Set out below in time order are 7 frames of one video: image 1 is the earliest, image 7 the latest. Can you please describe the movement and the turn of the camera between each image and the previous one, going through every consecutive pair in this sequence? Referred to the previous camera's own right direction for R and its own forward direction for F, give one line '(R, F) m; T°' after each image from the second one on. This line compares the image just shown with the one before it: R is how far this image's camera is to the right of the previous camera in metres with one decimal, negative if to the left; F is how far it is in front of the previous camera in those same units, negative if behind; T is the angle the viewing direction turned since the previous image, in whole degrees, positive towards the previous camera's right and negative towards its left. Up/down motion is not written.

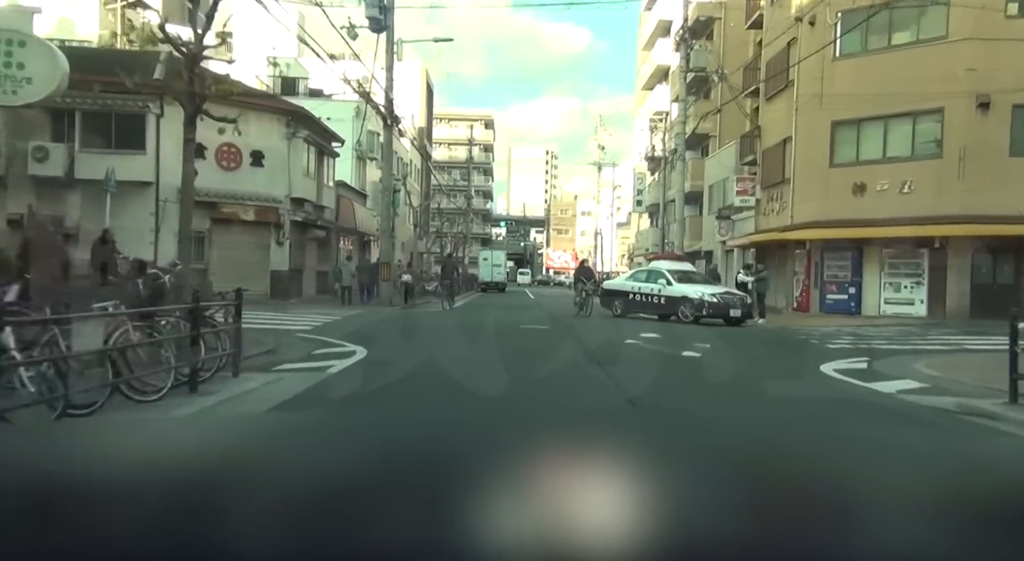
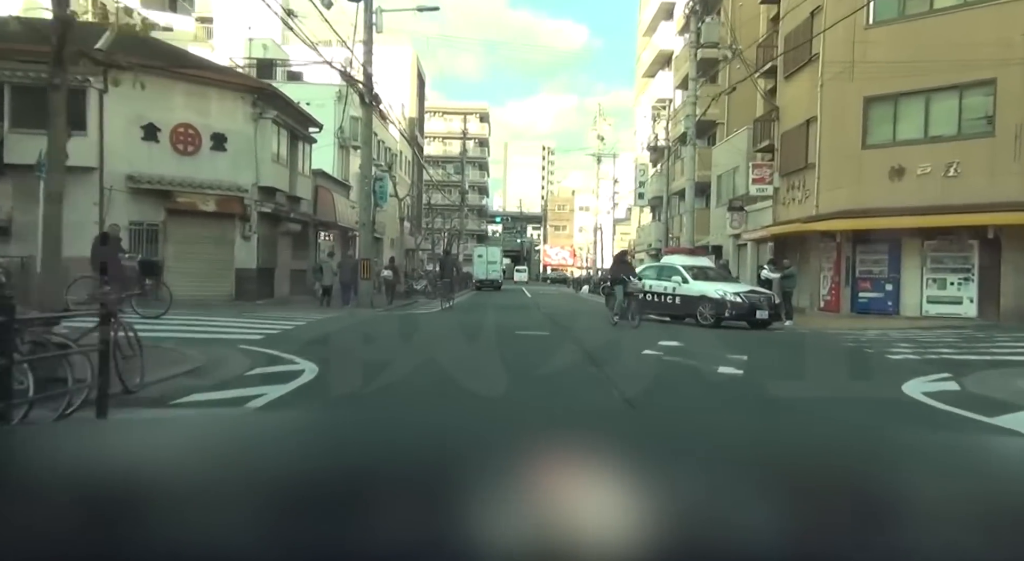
(+0.1, +2.9) m; 0°
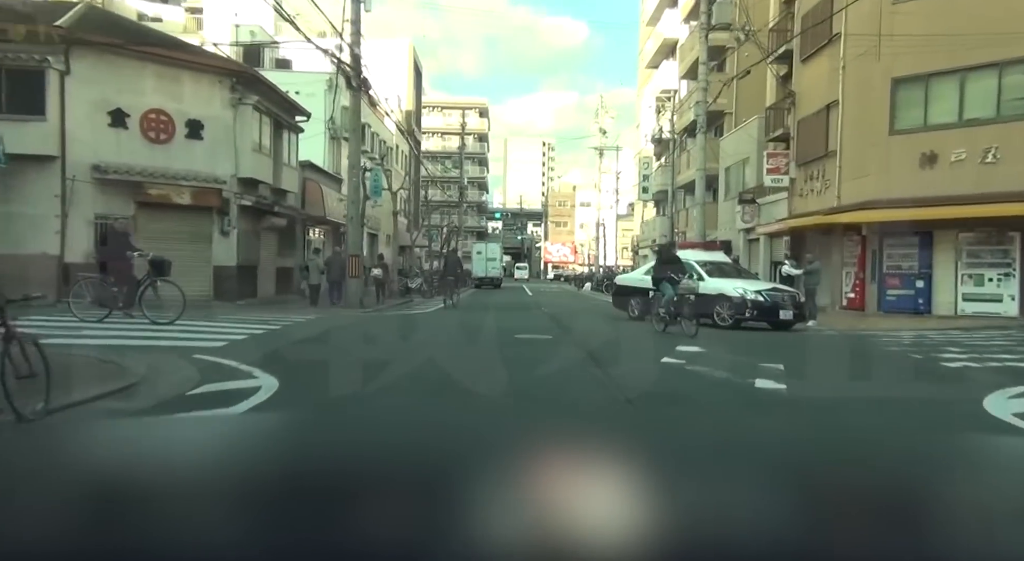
(0.0, +1.8) m; 0°
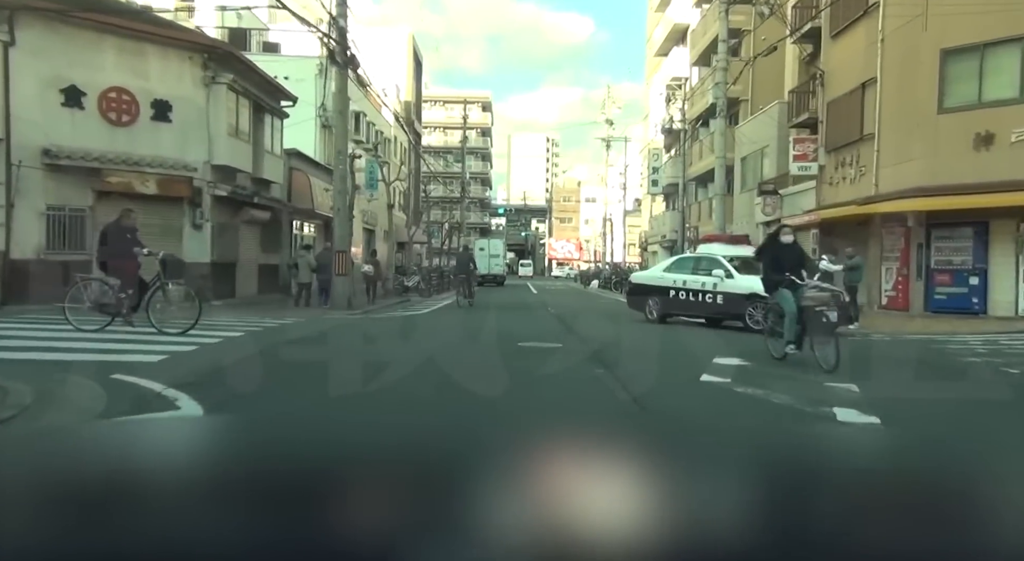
(0.0, +2.3) m; 0°
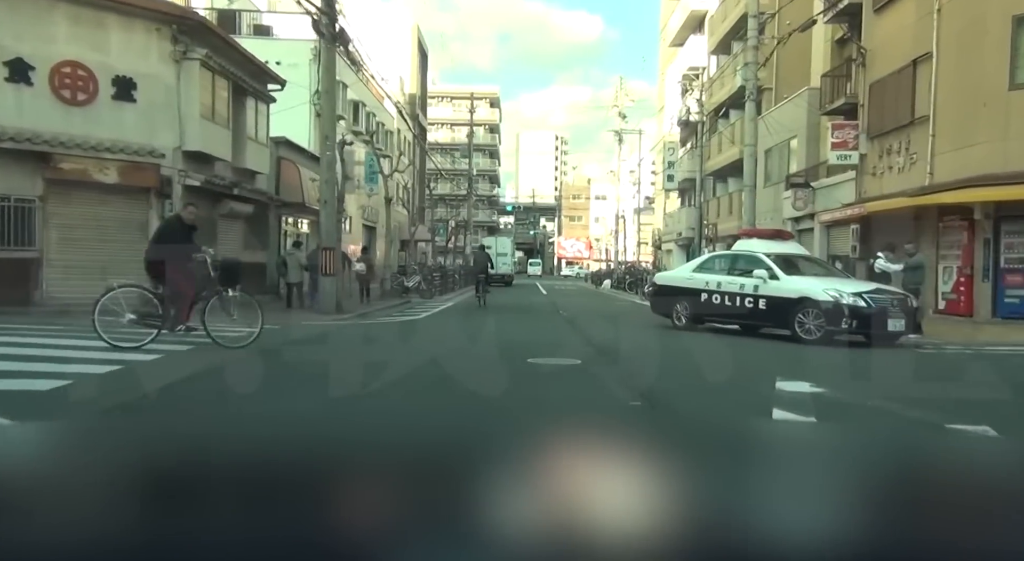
(0.0, +2.4) m; -1°
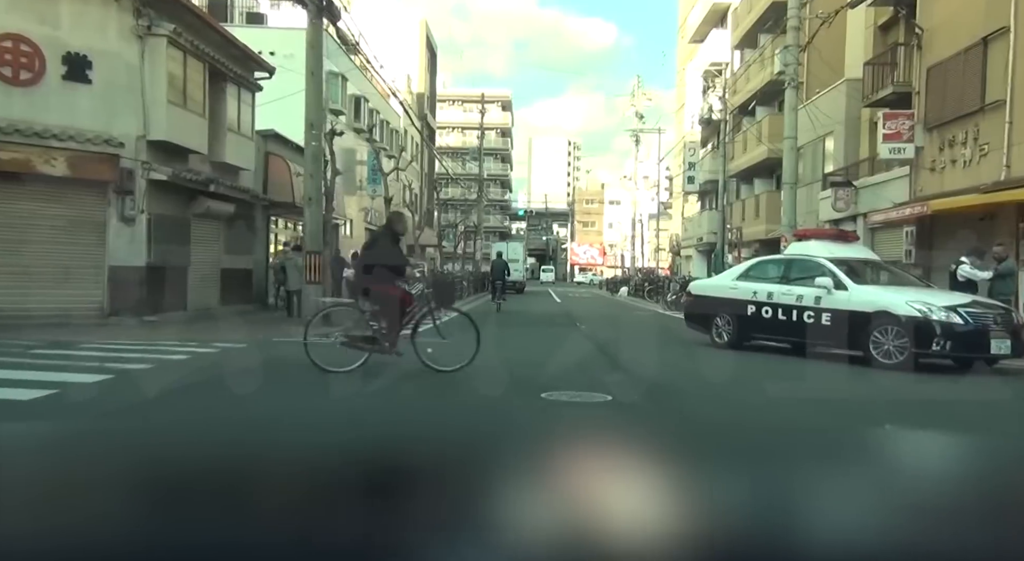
(0.0, +2.5) m; -1°
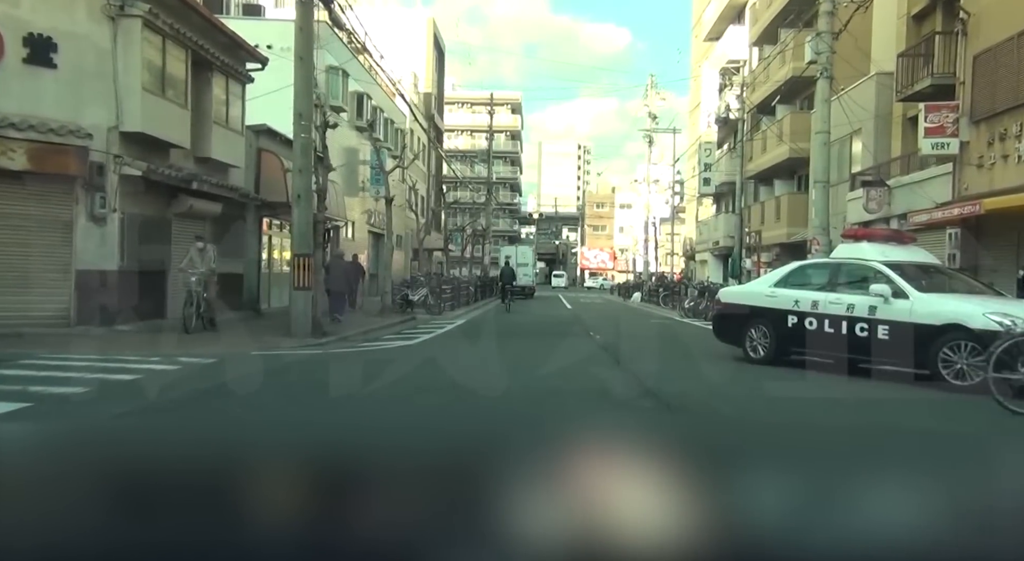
(0.0, +1.6) m; -1°
